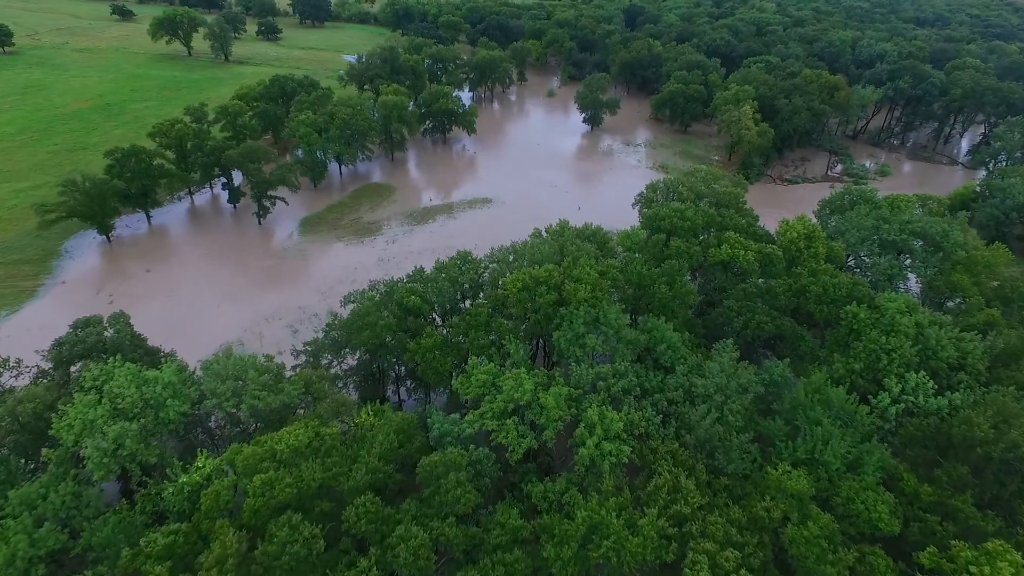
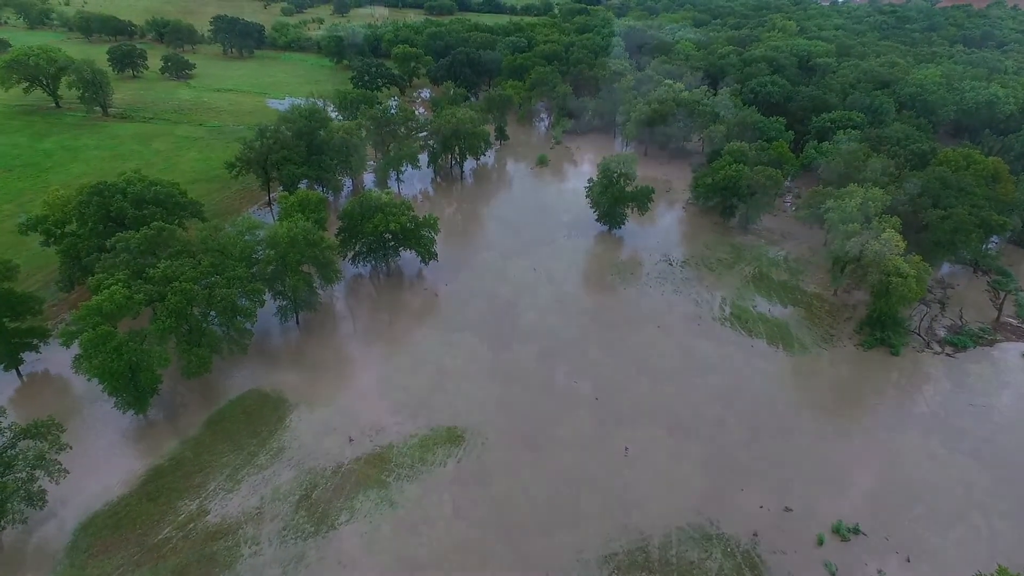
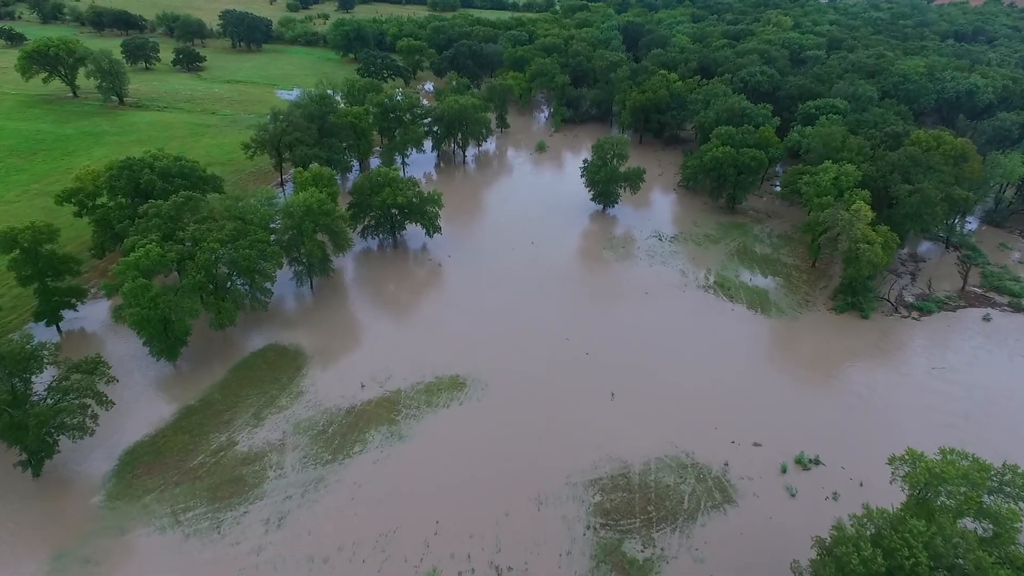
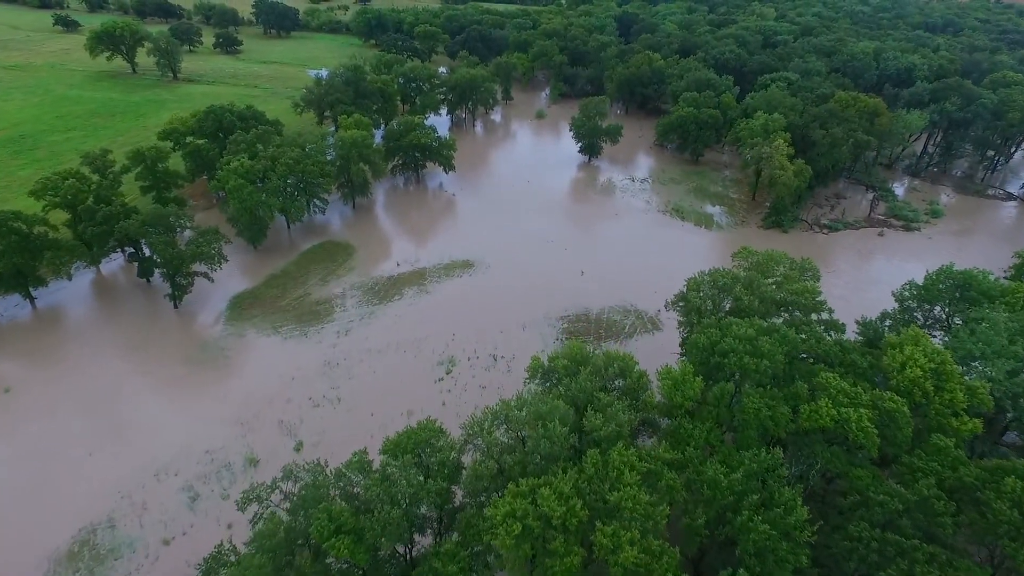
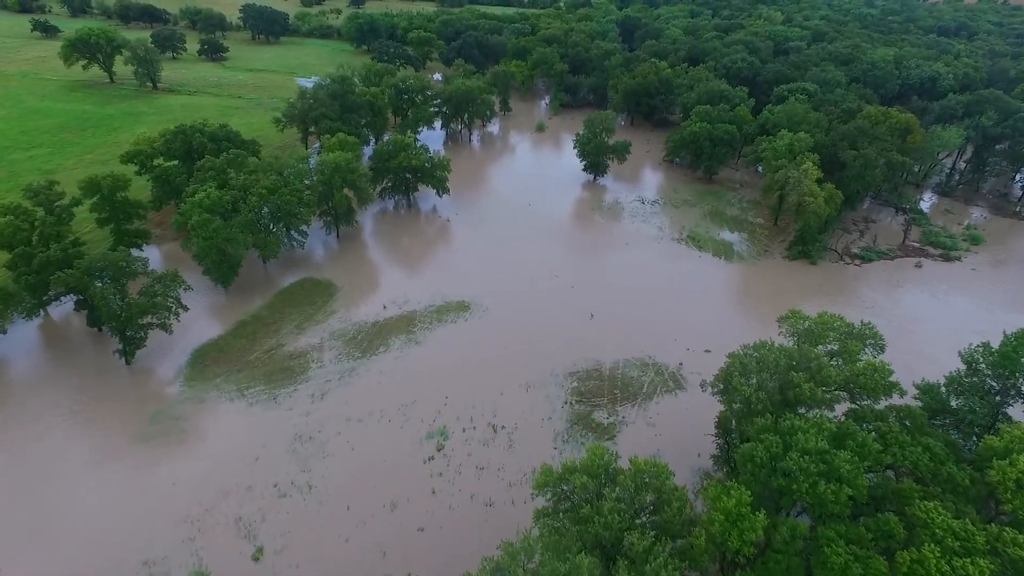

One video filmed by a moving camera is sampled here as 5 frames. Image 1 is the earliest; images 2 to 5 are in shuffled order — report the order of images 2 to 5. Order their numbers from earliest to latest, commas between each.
4, 5, 3, 2
